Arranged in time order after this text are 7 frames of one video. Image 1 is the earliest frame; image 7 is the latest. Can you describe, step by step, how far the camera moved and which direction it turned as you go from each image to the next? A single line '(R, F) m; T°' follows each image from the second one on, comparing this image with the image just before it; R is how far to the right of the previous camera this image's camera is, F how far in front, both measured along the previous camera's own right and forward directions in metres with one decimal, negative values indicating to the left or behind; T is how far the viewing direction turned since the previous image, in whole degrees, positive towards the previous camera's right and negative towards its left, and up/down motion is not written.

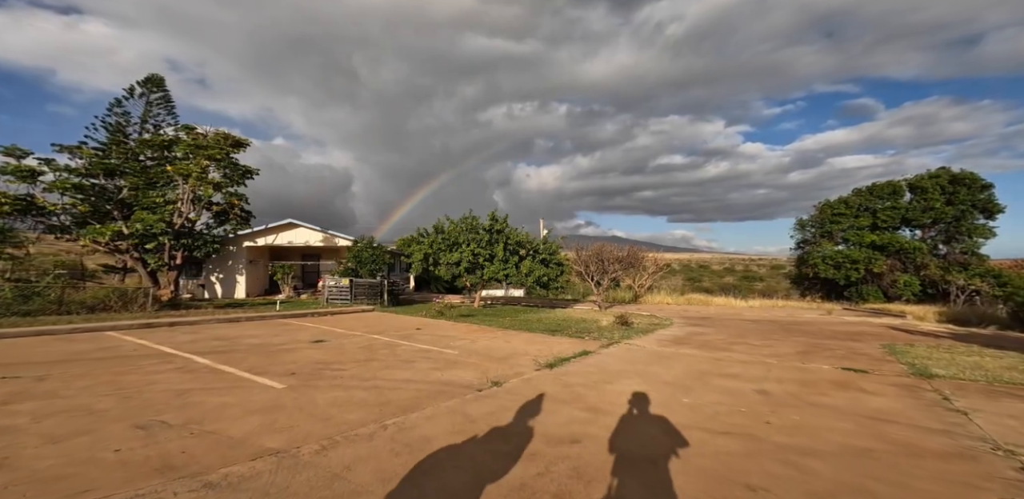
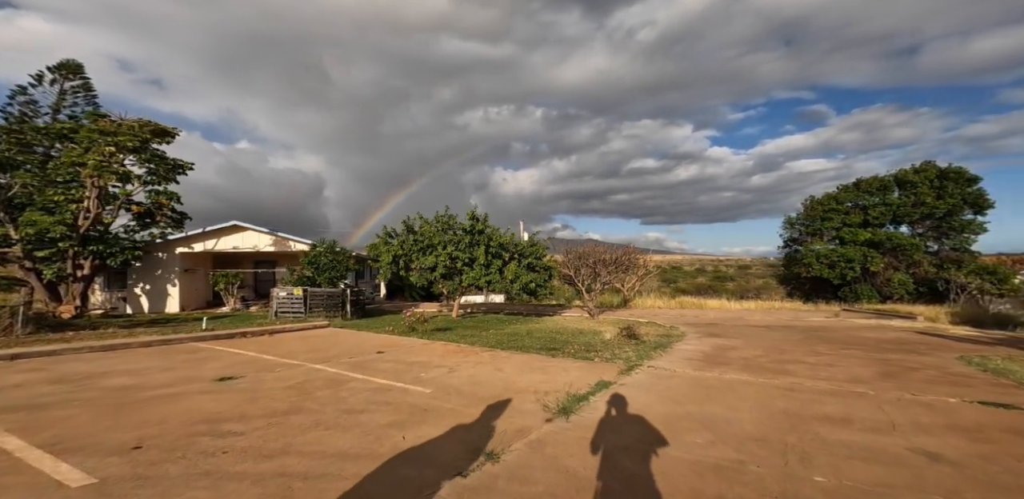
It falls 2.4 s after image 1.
(-0.3, +2.2) m; +4°
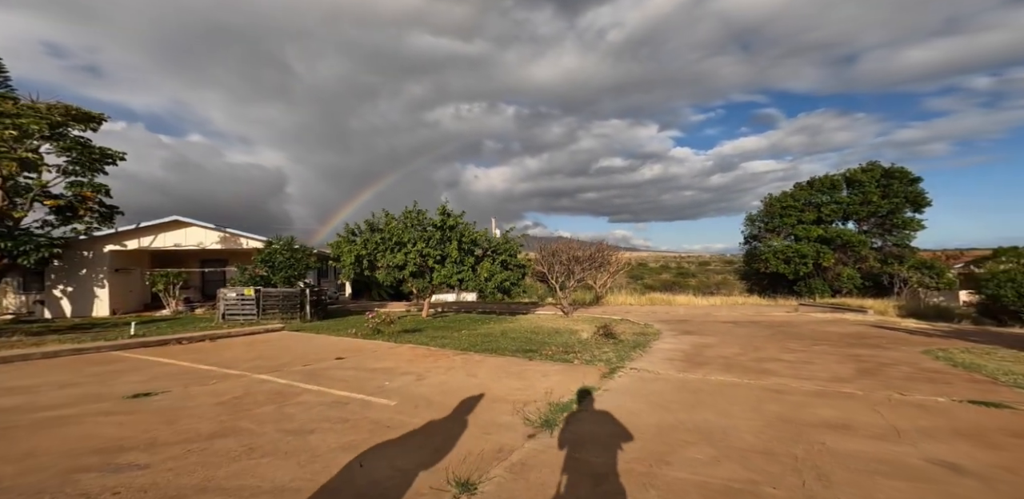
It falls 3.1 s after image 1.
(-0.2, +0.5) m; +5°
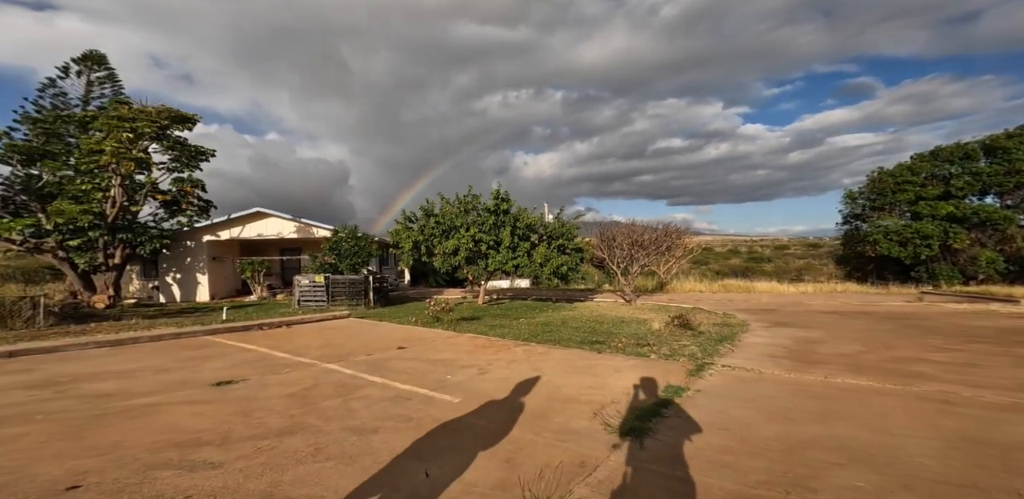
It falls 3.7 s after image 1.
(0.0, +0.9) m; -9°
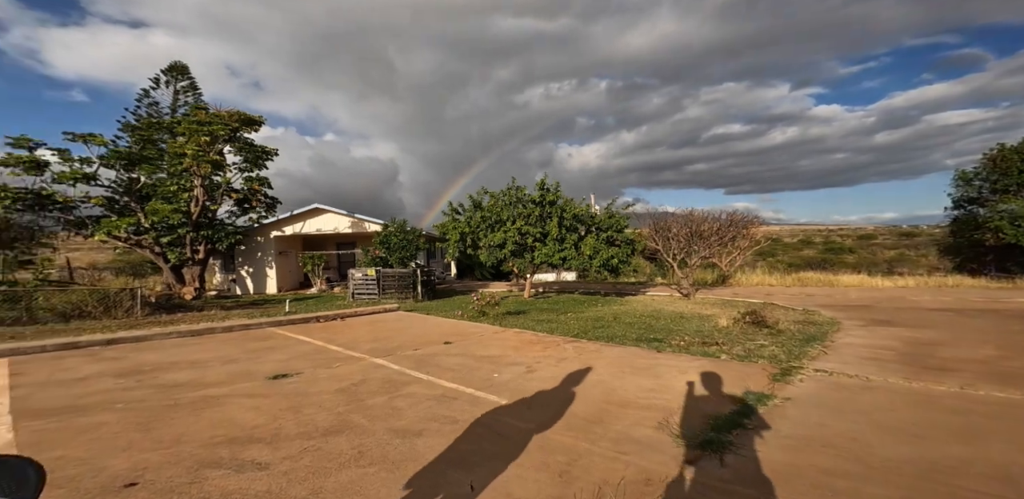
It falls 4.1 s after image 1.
(0.0, +0.4) m; -6°
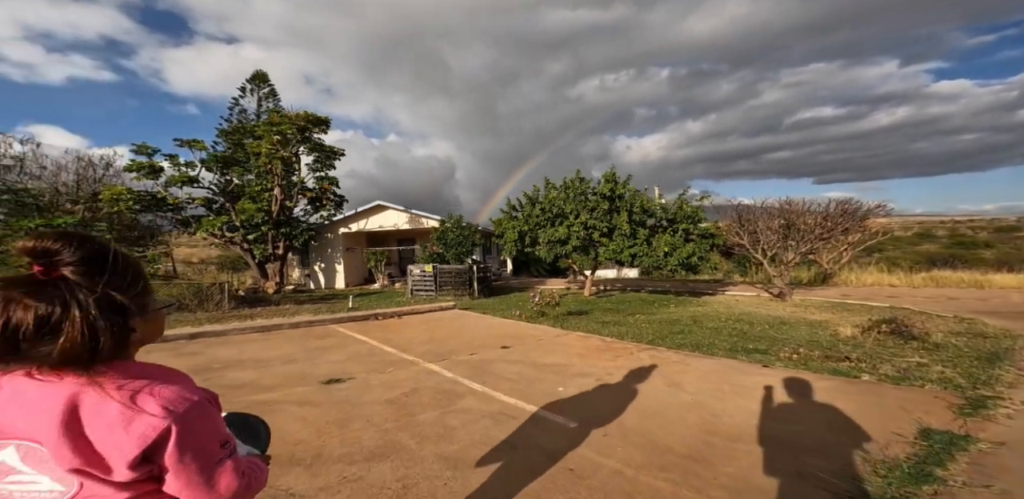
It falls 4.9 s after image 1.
(-0.1, +0.9) m; -8°
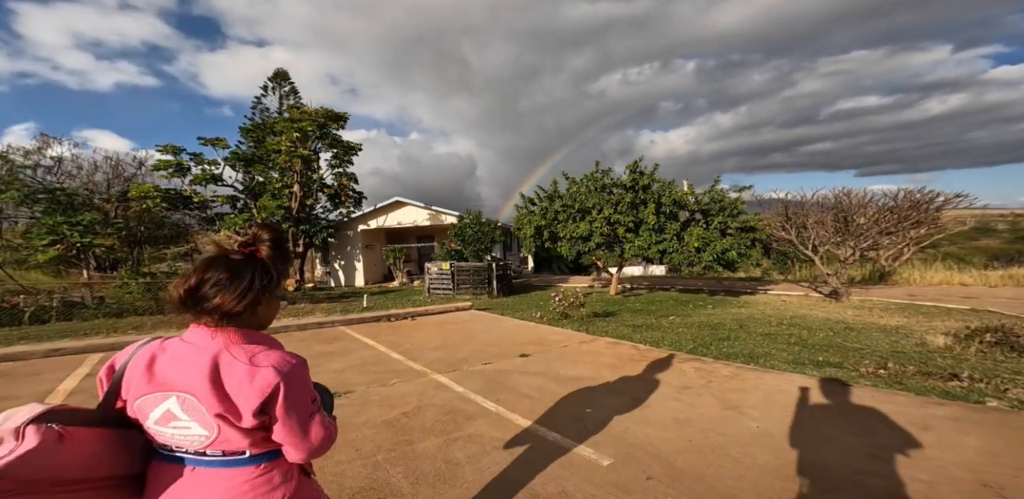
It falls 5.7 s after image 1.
(0.0, +0.9) m; -3°
